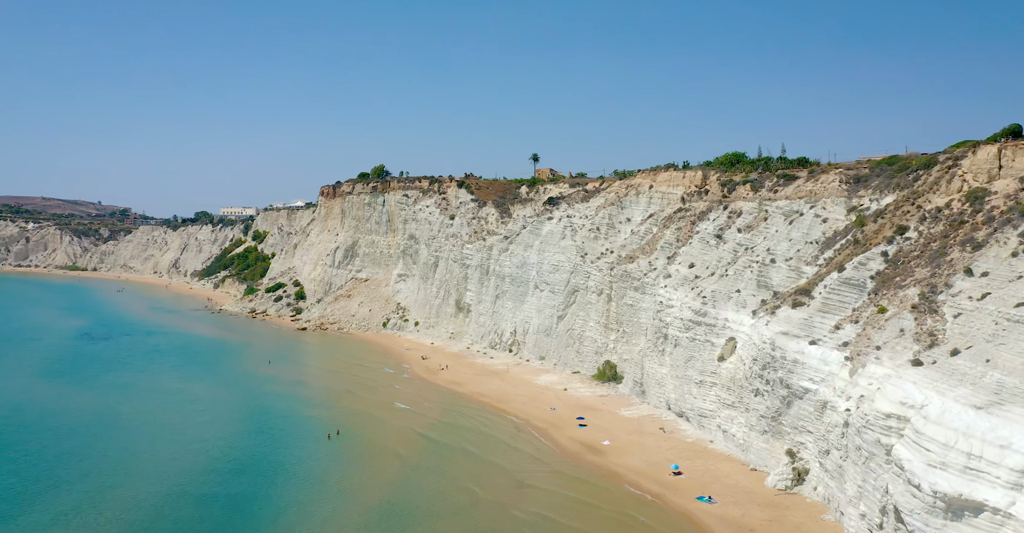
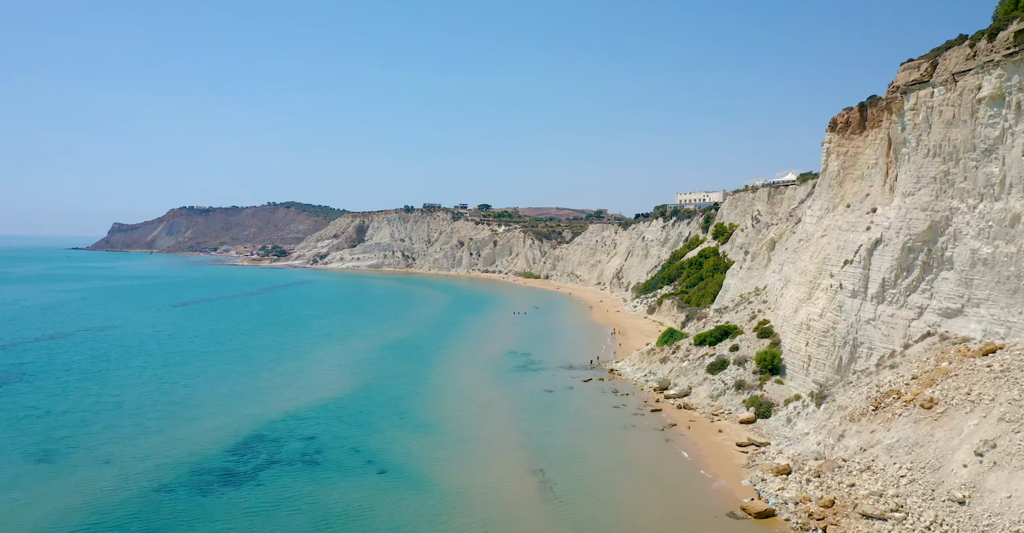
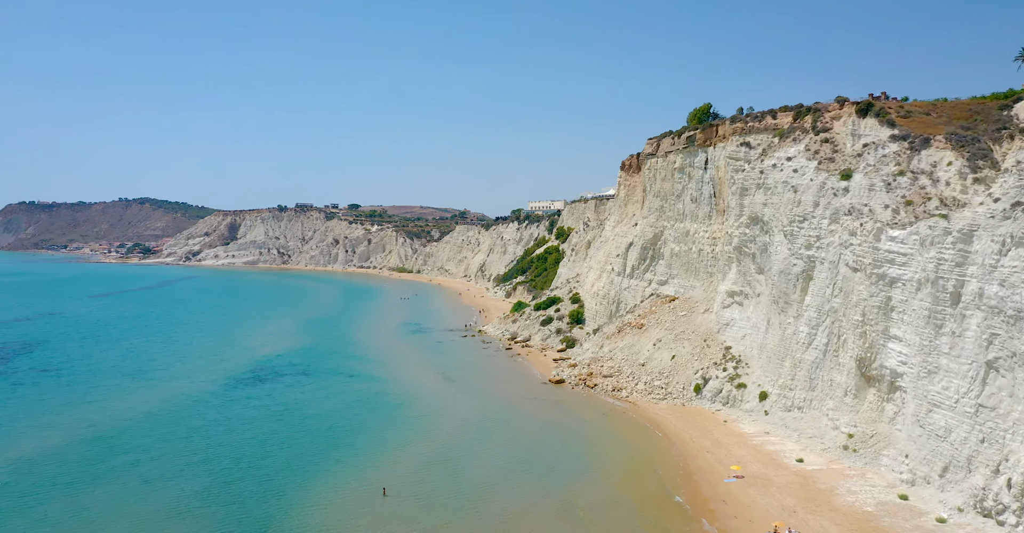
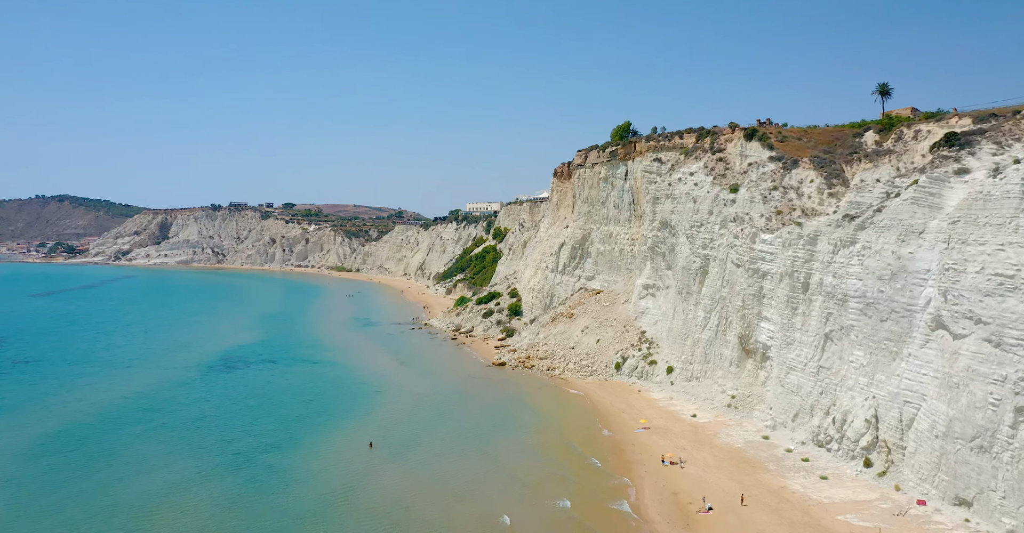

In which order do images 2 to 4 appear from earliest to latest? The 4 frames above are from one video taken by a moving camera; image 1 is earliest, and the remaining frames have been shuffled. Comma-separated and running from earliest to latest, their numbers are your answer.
4, 3, 2
